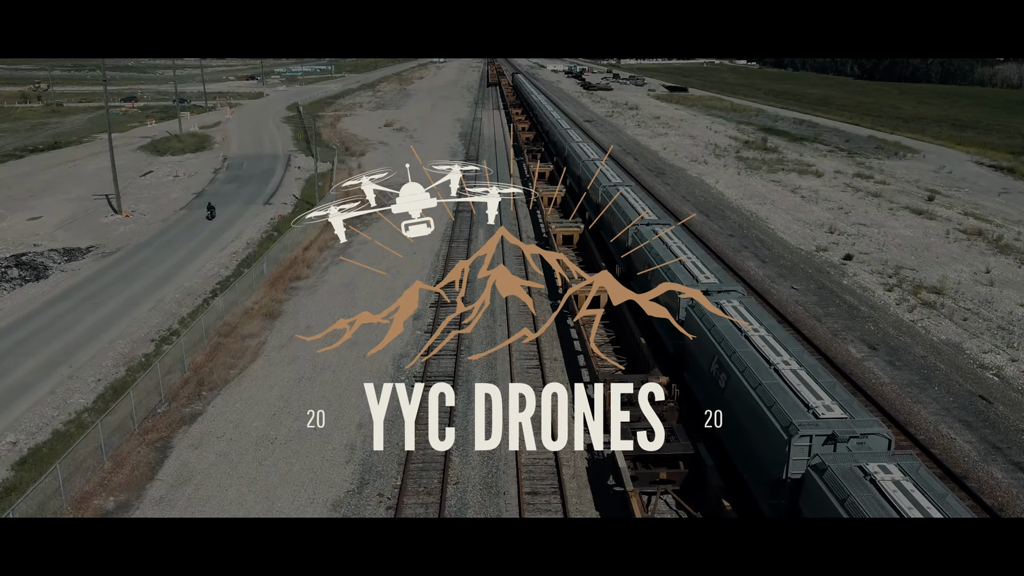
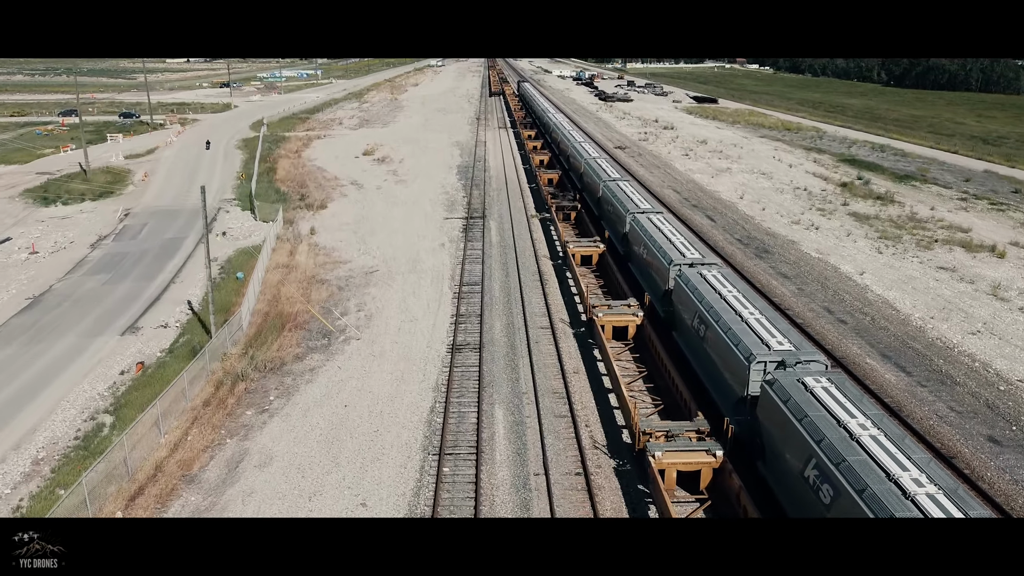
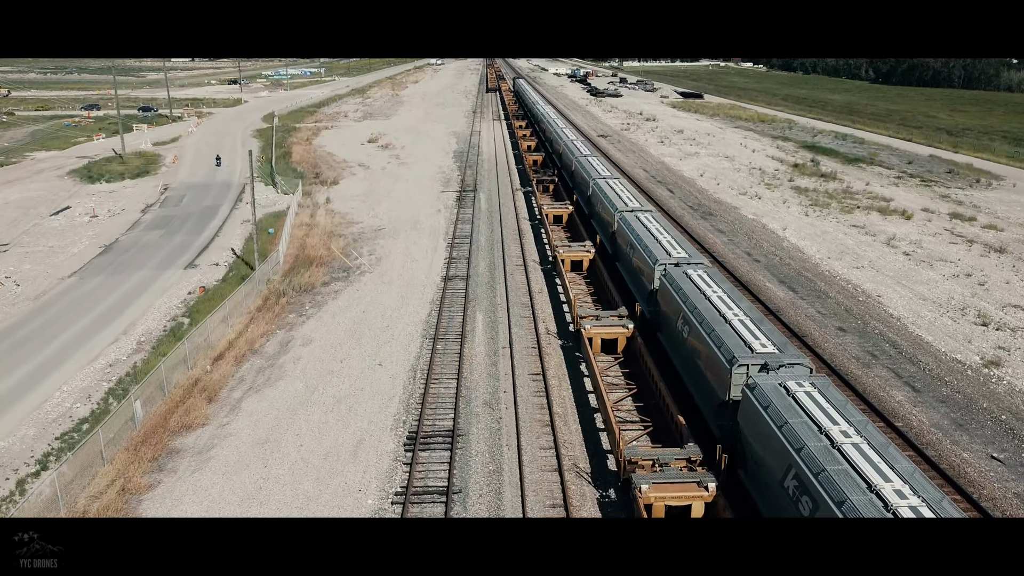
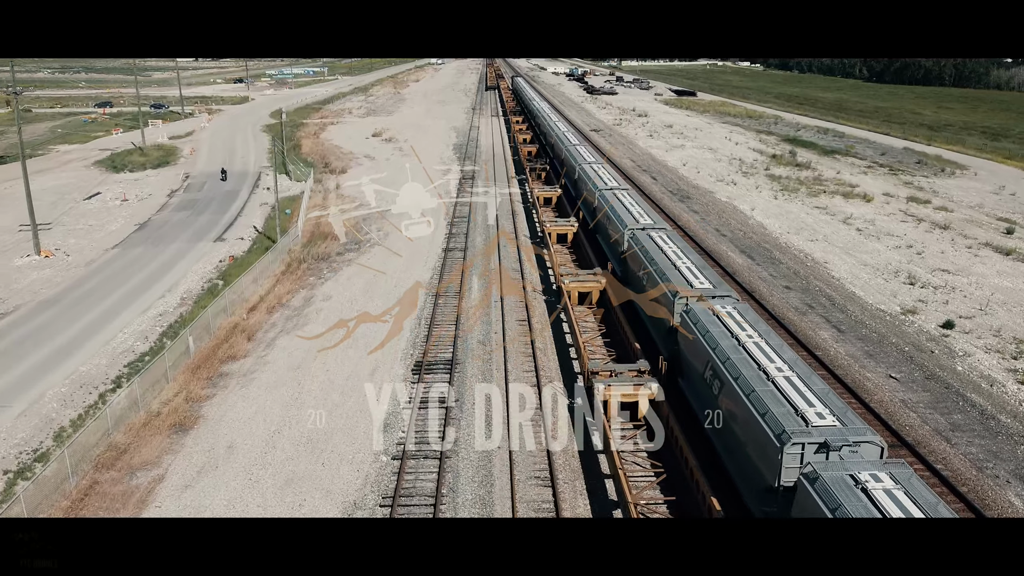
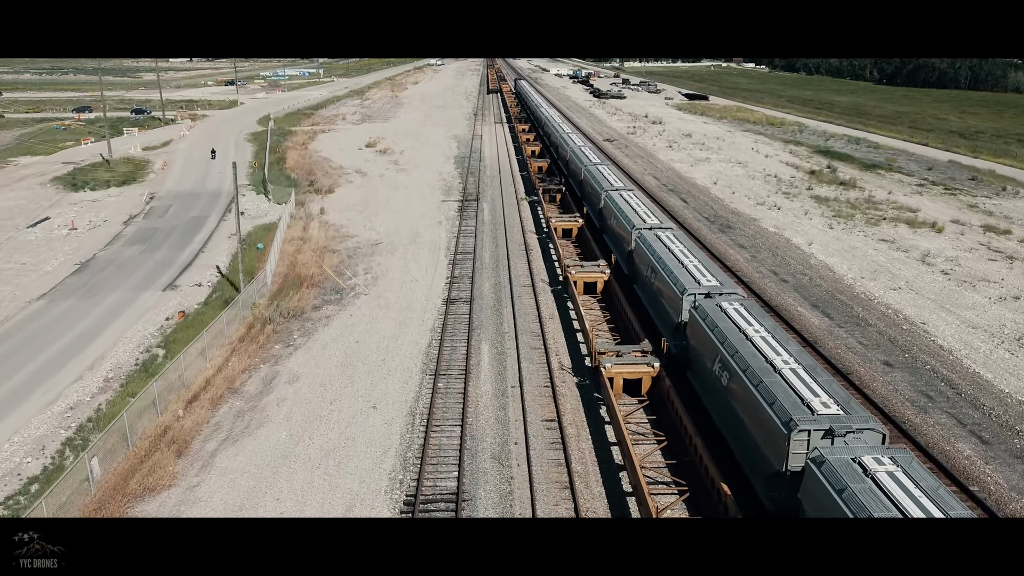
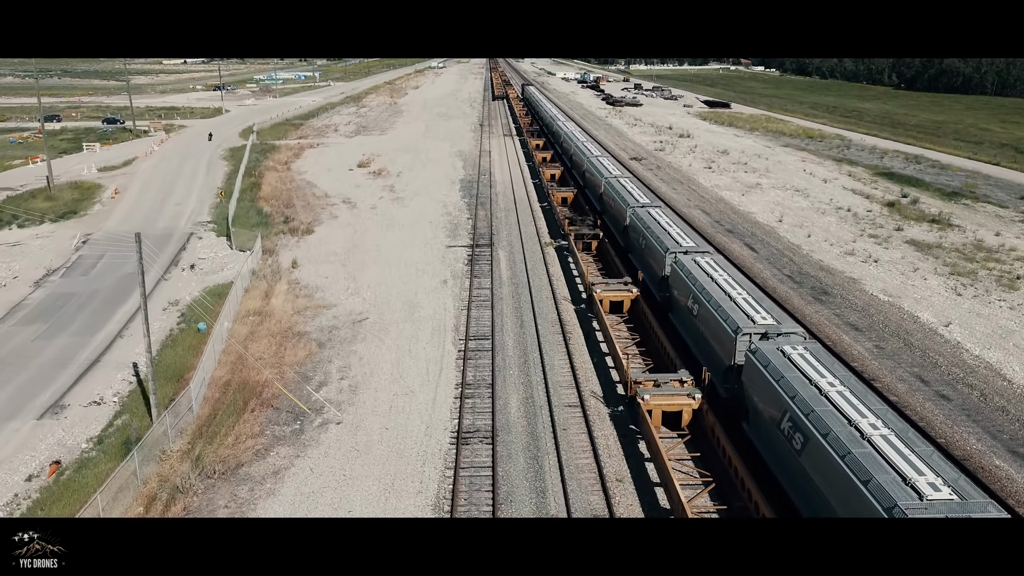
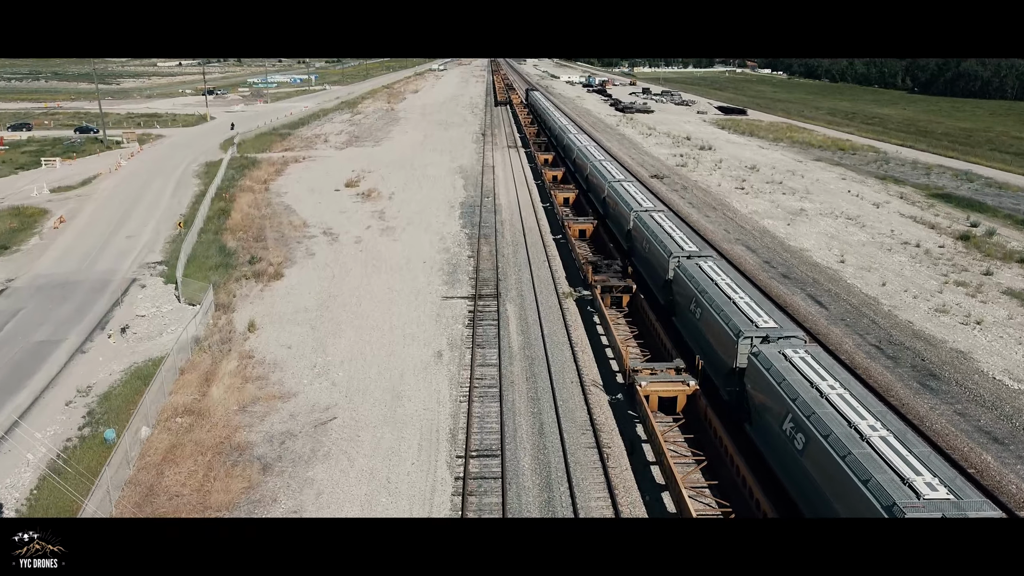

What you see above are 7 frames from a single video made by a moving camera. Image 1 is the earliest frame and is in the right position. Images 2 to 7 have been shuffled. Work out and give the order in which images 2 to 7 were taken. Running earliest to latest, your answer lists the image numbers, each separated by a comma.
4, 3, 5, 2, 6, 7
